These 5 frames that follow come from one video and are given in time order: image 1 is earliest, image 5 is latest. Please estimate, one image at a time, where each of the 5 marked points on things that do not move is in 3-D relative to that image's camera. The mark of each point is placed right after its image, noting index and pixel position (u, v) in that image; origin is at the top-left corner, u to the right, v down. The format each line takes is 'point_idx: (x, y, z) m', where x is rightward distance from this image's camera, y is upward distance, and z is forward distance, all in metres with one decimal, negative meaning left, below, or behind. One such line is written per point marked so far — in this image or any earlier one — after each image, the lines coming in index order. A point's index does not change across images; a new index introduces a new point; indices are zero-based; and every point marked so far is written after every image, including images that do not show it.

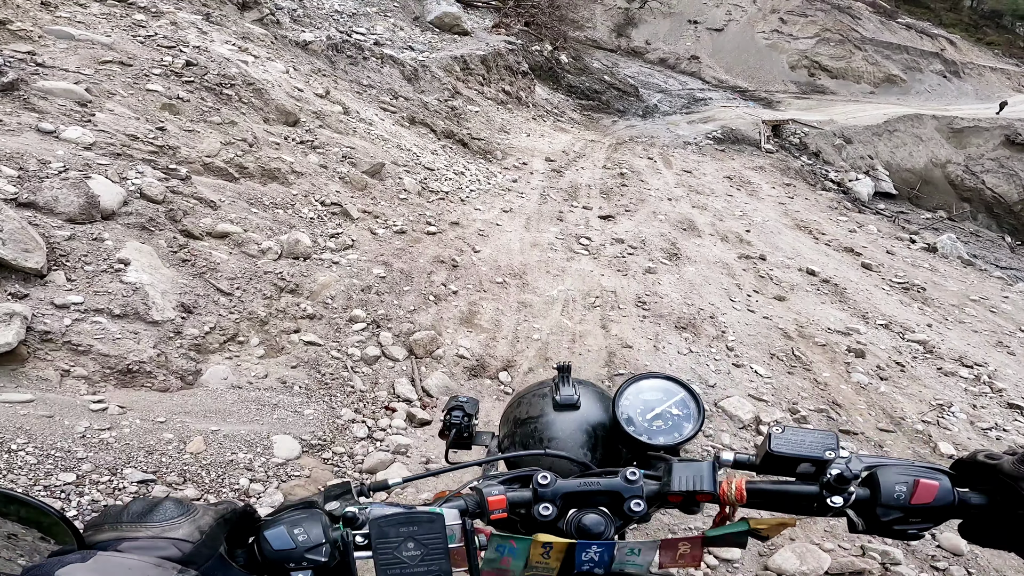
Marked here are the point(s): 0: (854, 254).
0: (+5.6, +0.6, +10.2) m
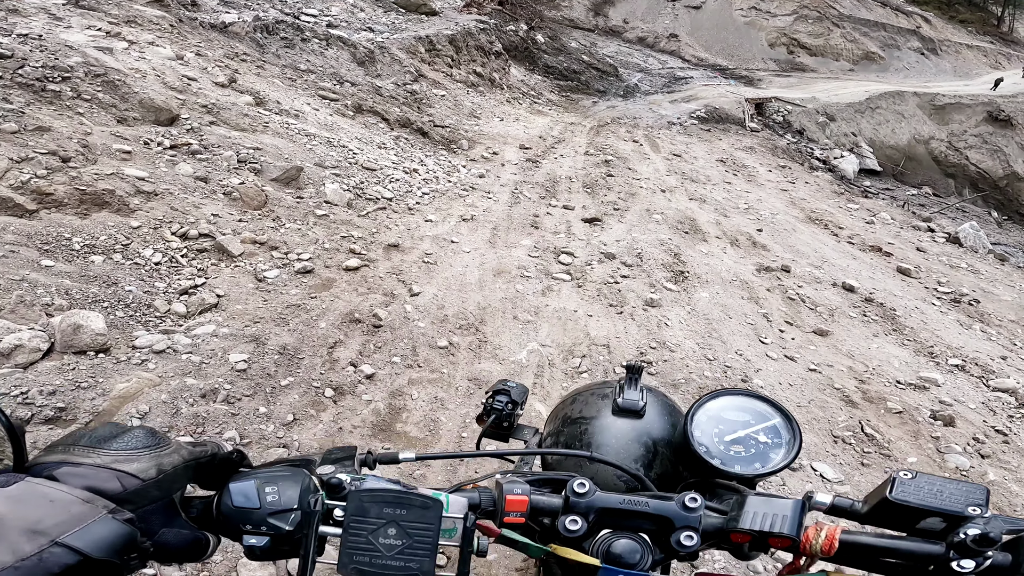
0: (+5.1, +0.5, +8.6) m
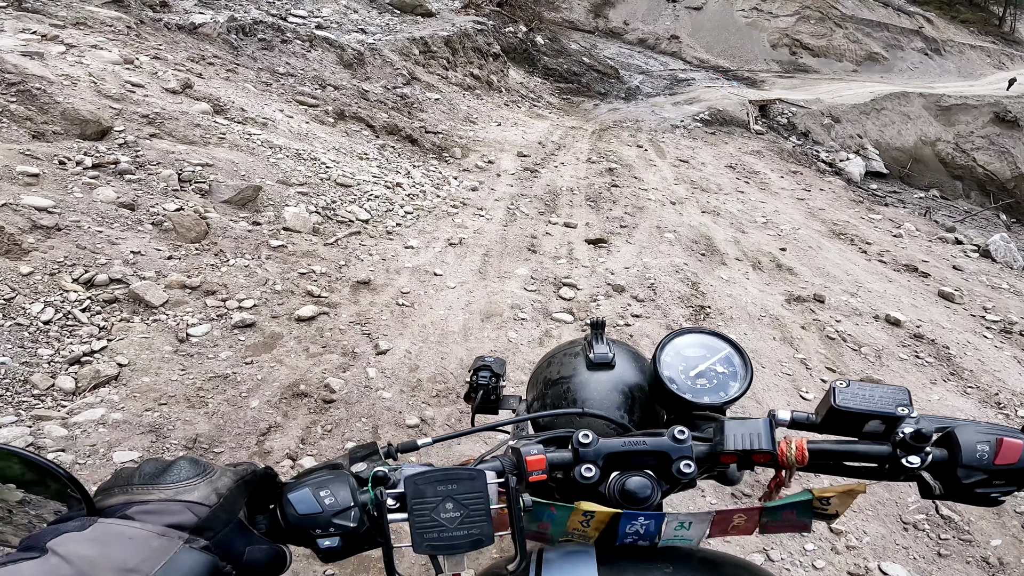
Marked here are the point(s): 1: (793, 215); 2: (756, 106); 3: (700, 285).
0: (+5.1, +0.2, +7.8) m
1: (+4.4, +1.1, +9.9) m
2: (+6.9, +5.2, +17.7) m
3: (+1.7, 0.0, +5.7) m
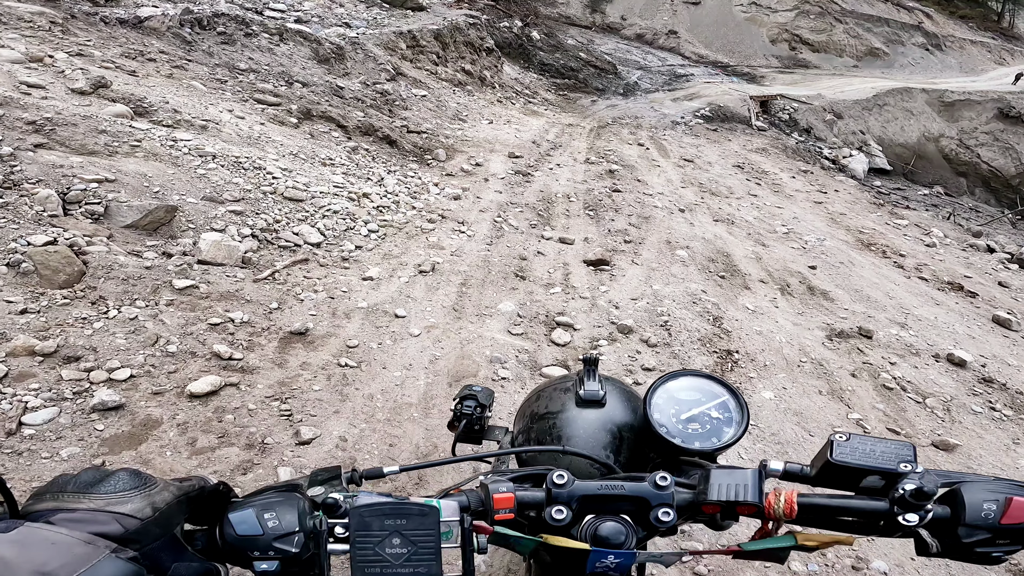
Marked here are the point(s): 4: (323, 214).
0: (+4.9, -0.1, +6.8) m
1: (+4.3, +0.9, +8.9) m
2: (+6.7, +5.0, +16.7) m
3: (+1.6, -0.2, +4.7) m
4: (-1.5, +0.6, +5.0) m
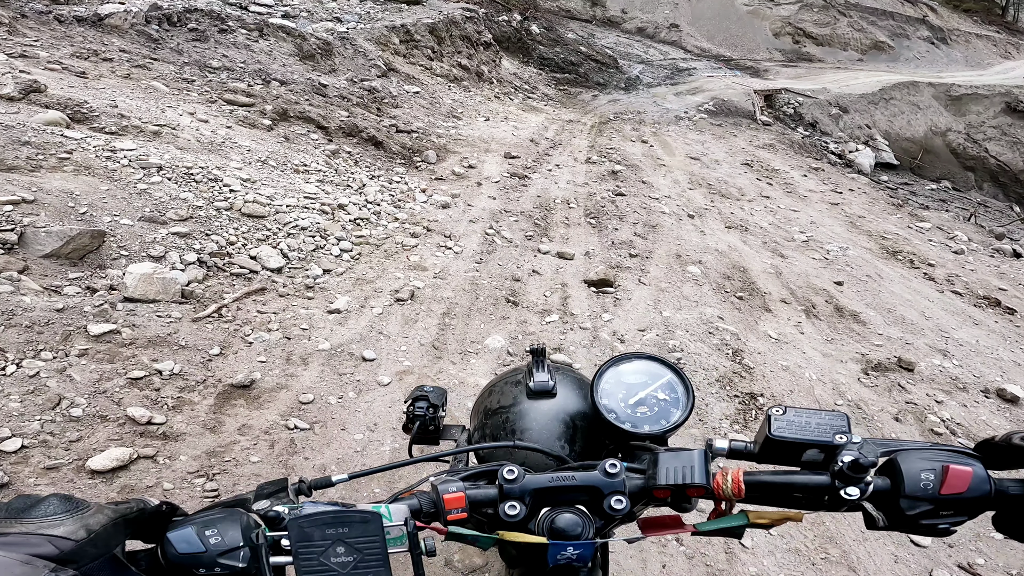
0: (+4.9, -0.2, +6.2) m
1: (+4.2, +0.8, +8.3) m
2: (+6.7, +4.9, +16.1) m
3: (+1.5, -0.4, +4.1) m
4: (-1.6, +0.4, +4.4) m
